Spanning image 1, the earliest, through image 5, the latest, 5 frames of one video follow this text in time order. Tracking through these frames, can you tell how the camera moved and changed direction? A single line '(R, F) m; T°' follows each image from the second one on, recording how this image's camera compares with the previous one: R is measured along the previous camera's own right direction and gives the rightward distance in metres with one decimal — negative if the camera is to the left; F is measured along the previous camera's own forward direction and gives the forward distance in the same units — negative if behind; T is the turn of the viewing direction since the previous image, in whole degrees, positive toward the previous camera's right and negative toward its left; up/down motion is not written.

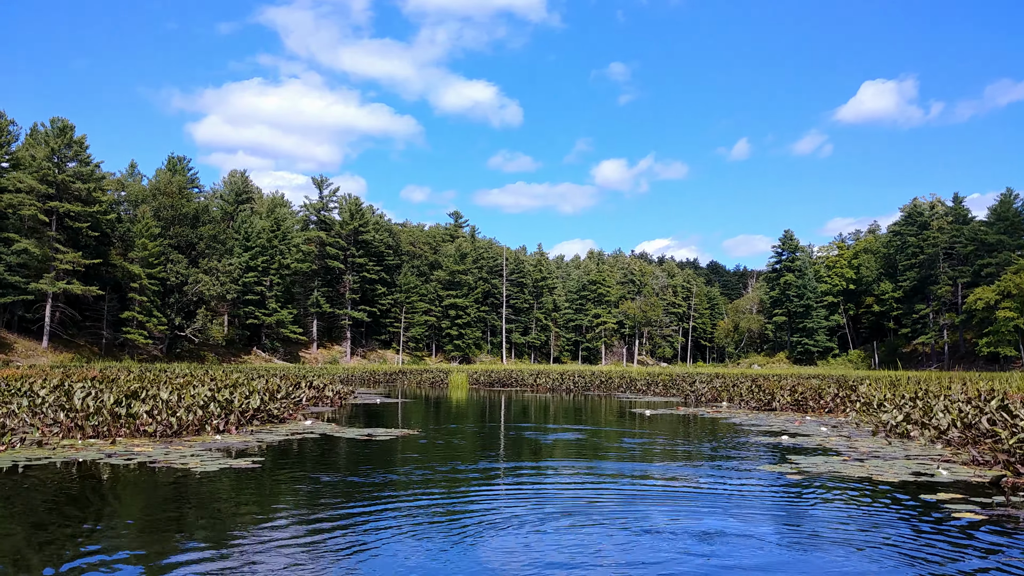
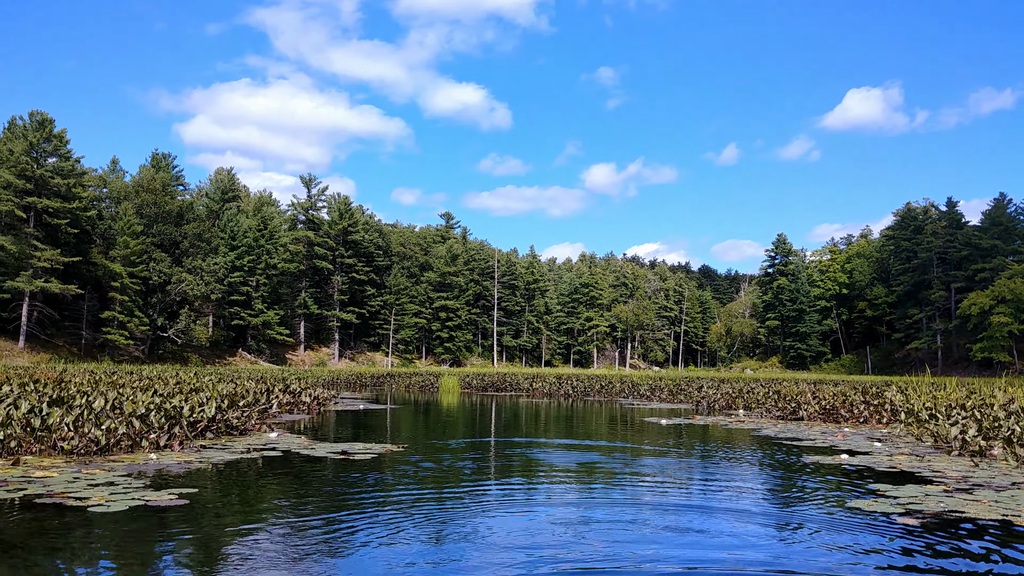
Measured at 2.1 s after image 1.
(-0.1, +1.2) m; +1°
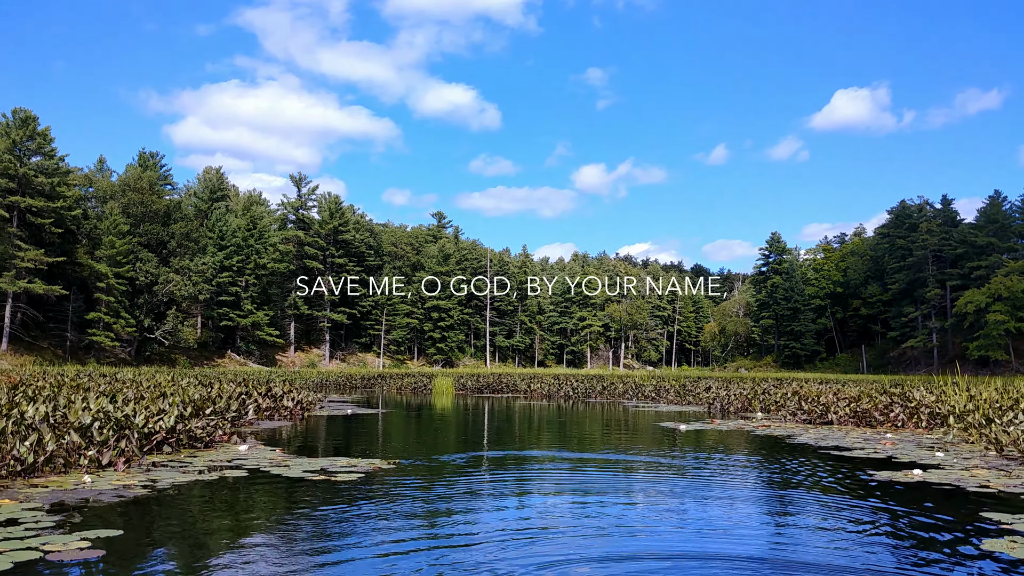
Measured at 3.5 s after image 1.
(-0.2, +0.9) m; +1°
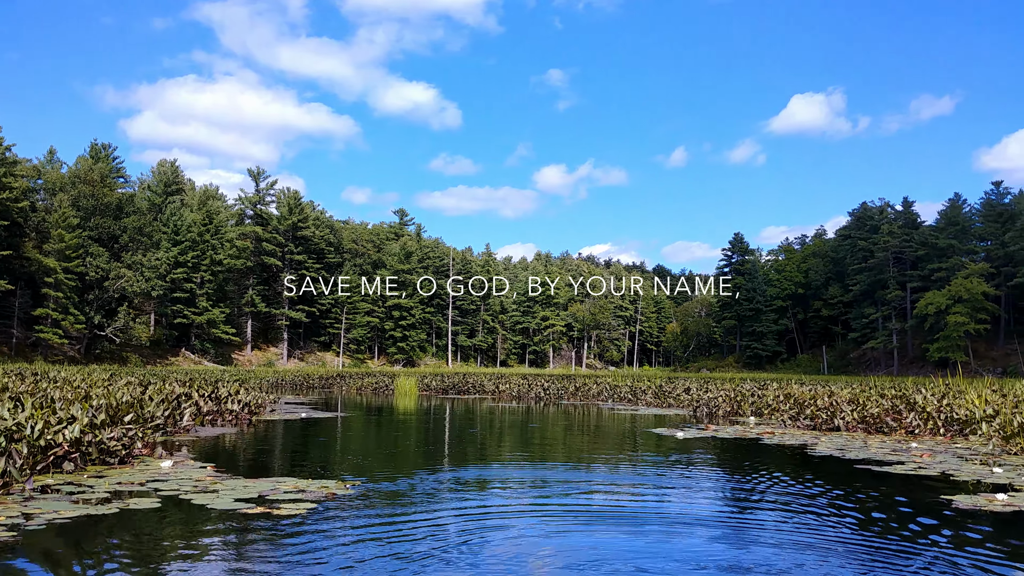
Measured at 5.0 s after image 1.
(-0.2, +1.1) m; +3°
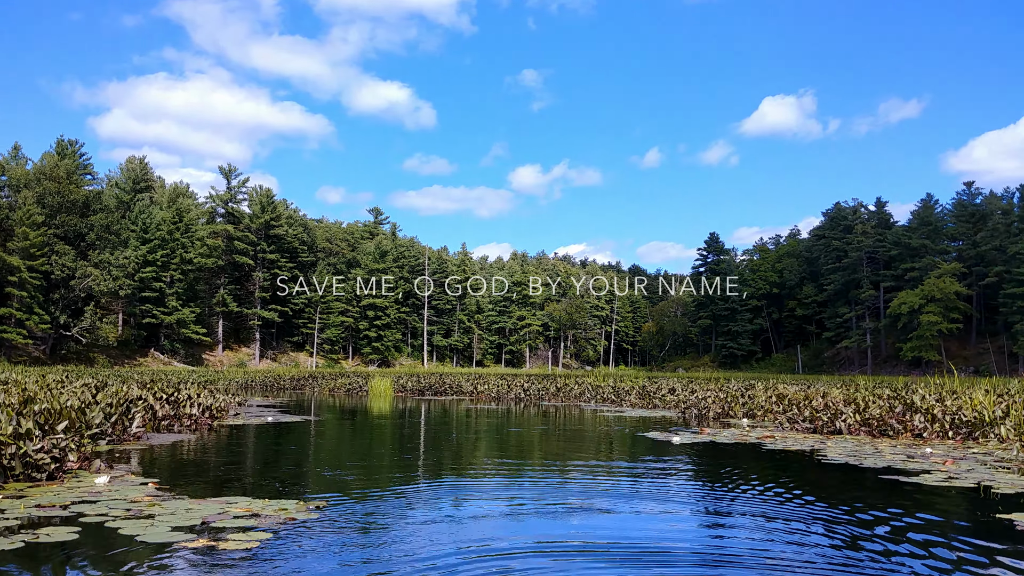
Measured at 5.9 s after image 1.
(-0.1, +0.6) m; +2°
